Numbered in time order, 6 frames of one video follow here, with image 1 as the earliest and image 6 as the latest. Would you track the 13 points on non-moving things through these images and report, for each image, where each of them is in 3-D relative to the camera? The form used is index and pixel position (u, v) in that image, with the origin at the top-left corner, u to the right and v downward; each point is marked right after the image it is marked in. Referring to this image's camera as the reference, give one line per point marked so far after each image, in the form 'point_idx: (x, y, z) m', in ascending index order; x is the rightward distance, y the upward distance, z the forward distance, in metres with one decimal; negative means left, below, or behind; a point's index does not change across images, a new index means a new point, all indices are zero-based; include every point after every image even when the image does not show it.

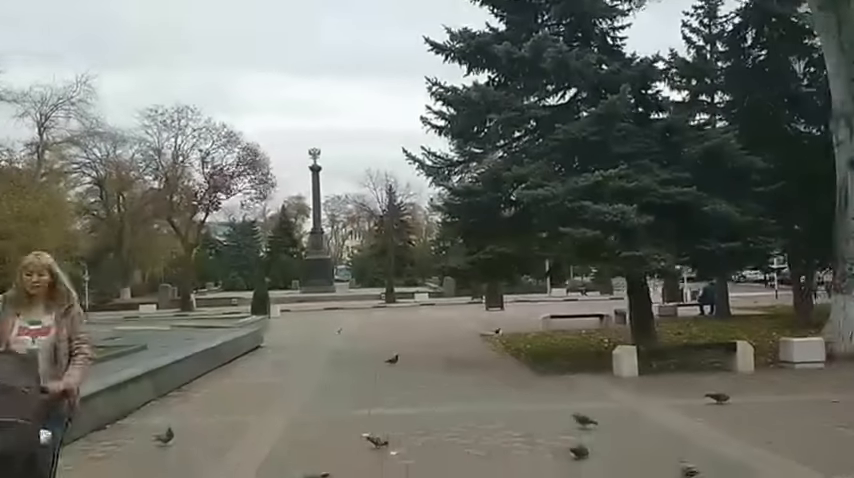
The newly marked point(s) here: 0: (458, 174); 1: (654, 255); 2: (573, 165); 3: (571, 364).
0: (+0.7, +1.4, +19.2) m
1: (+3.9, -0.3, +15.5) m
2: (+2.7, +1.4, +17.0) m
3: (+2.8, -2.5, +17.9) m
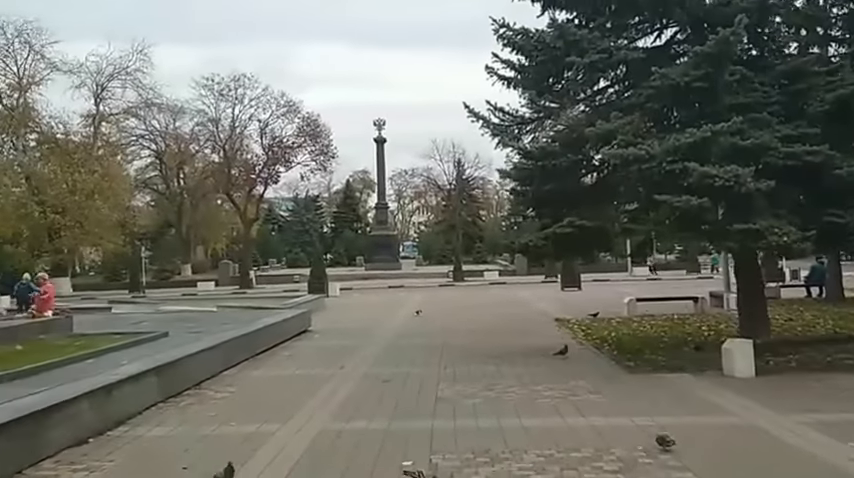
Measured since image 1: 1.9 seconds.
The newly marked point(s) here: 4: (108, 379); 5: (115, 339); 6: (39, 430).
0: (+1.9, +1.9, +16.4) m
1: (+4.8, +0.1, +12.5) m
2: (+3.8, +1.8, +14.0) m
3: (+3.9, -2.1, +15.0) m
4: (-3.6, -1.6, +10.2) m
5: (-5.2, -1.6, +15.2) m
6: (-3.8, -1.9, +9.0) m
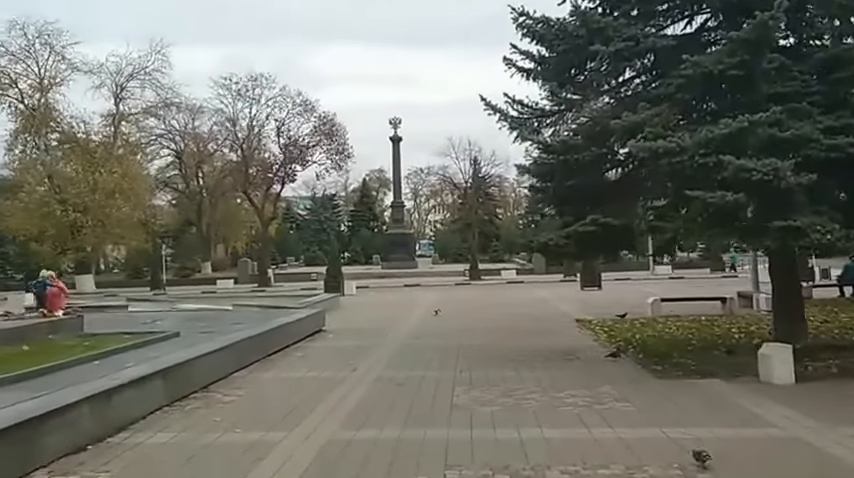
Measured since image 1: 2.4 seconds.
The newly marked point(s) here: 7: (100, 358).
0: (+2.2, +1.9, +15.7) m
1: (+5.0, +0.2, +11.7) m
2: (+4.0, +1.9, +13.3) m
3: (+4.2, -2.0, +14.3) m
4: (-3.4, -1.5, +9.6) m
5: (-4.9, -1.6, +14.7) m
6: (-3.7, -1.8, +8.4) m
7: (-4.4, -1.6, +12.0) m
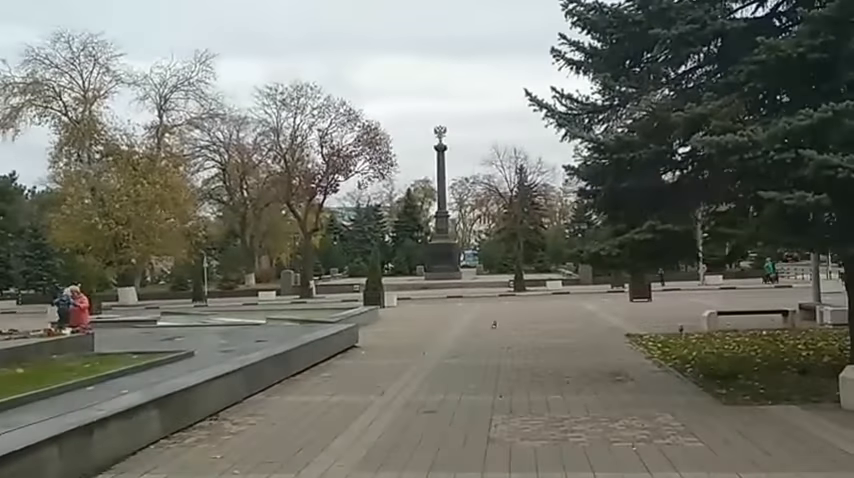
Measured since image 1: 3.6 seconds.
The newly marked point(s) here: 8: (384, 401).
0: (+2.8, +1.8, +14.2) m
1: (+5.4, +0.1, +10.1) m
2: (+4.5, +1.8, +11.7) m
3: (+4.7, -2.1, +12.7) m
4: (-3.1, -1.6, +8.4) m
5: (-4.3, -1.7, +13.5) m
6: (-3.4, -1.9, +7.2) m
7: (-4.0, -1.7, +10.8) m
8: (-0.6, -2.3, +12.6) m
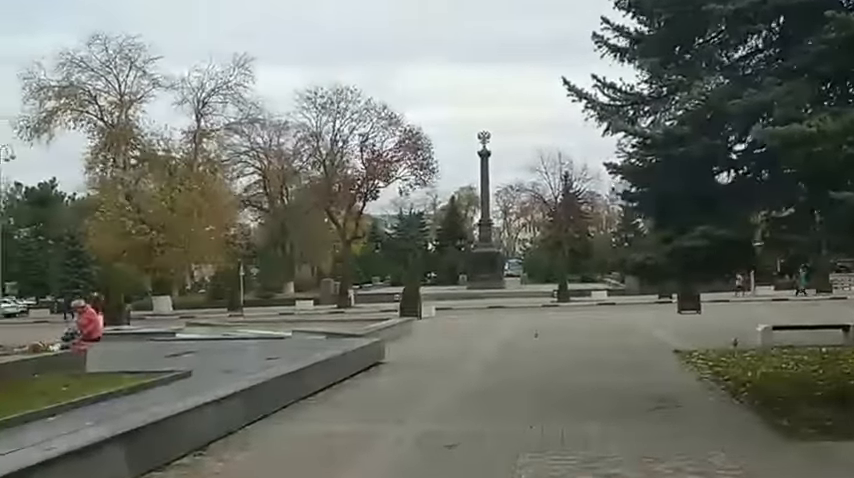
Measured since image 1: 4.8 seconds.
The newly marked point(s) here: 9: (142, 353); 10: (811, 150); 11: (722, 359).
0: (+3.1, +1.7, +12.6) m
1: (+5.5, 0.0, +8.4) m
2: (+4.7, +1.7, +10.0) m
3: (+5.0, -2.2, +11.0) m
4: (-3.1, -1.7, +7.1) m
5: (-4.1, -1.9, +12.2) m
6: (-3.5, -2.0, +5.9) m
7: (-3.9, -1.8, +9.6) m
8: (-0.3, -2.4, +11.2) m
9: (-5.6, -2.2, +17.8) m
10: (+3.9, +0.9, +9.2) m
11: (+6.2, -2.5, +18.9) m
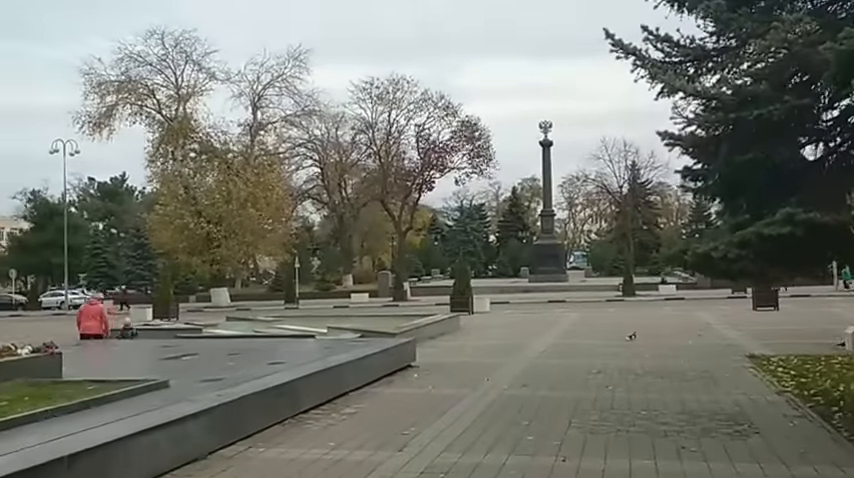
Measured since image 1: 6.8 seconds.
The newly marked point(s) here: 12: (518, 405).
0: (+3.3, +1.8, +10.3) m
1: (+5.4, +0.1, +5.9) m
2: (+4.7, +1.8, +7.6) m
3: (+5.0, -2.1, +8.5) m
4: (-3.3, -1.6, +5.2) m
5: (-3.9, -1.7, +10.5) m
6: (-3.8, -1.9, +4.1) m
7: (-3.9, -1.7, +7.8) m
8: (-0.2, -2.2, +9.1) m
9: (-5.0, -2.0, +16.2) m
10: (+3.8, +1.0, +6.8) m
11: (+6.8, -2.3, +16.4) m
12: (+1.2, -2.3, +12.4) m
